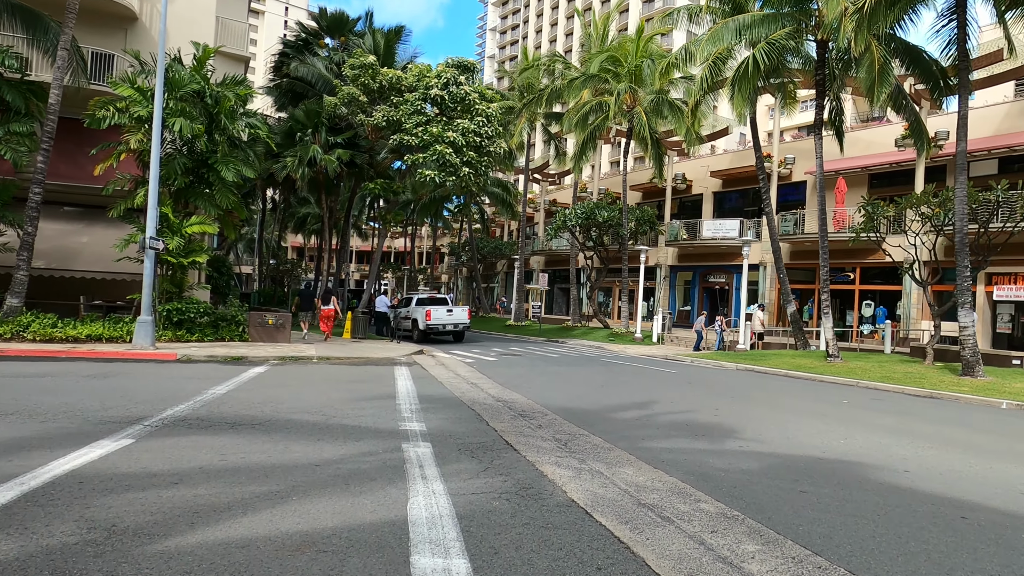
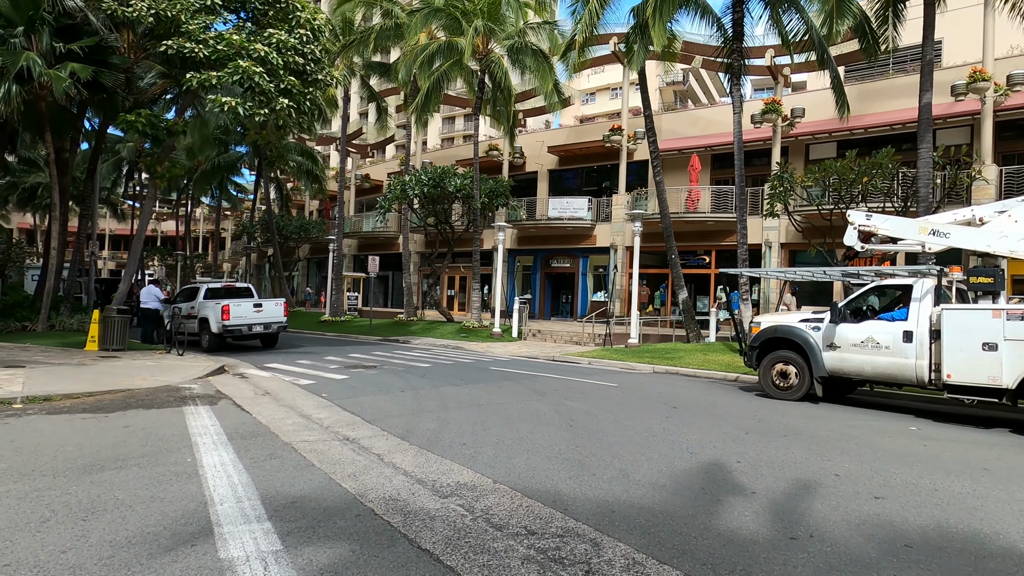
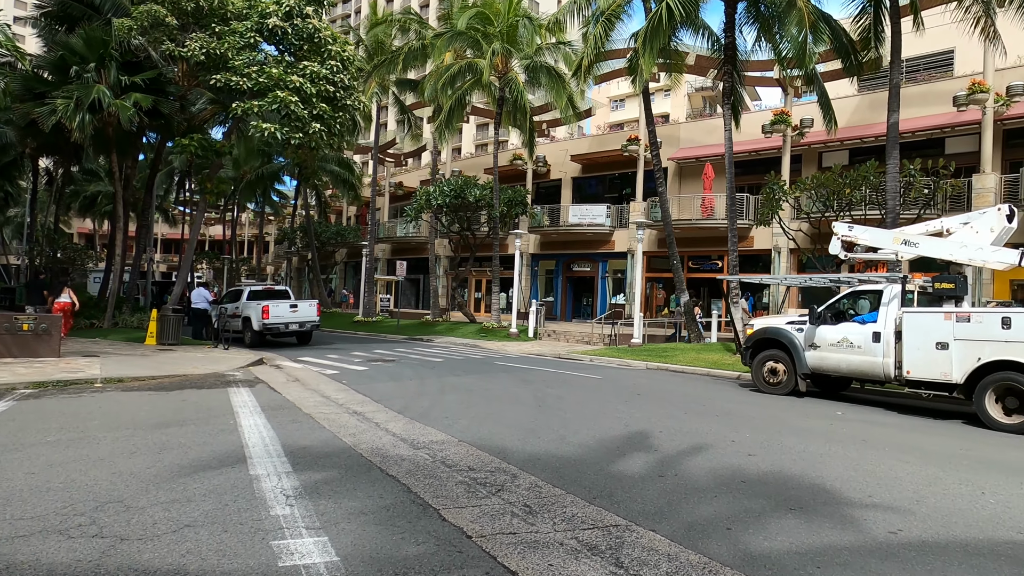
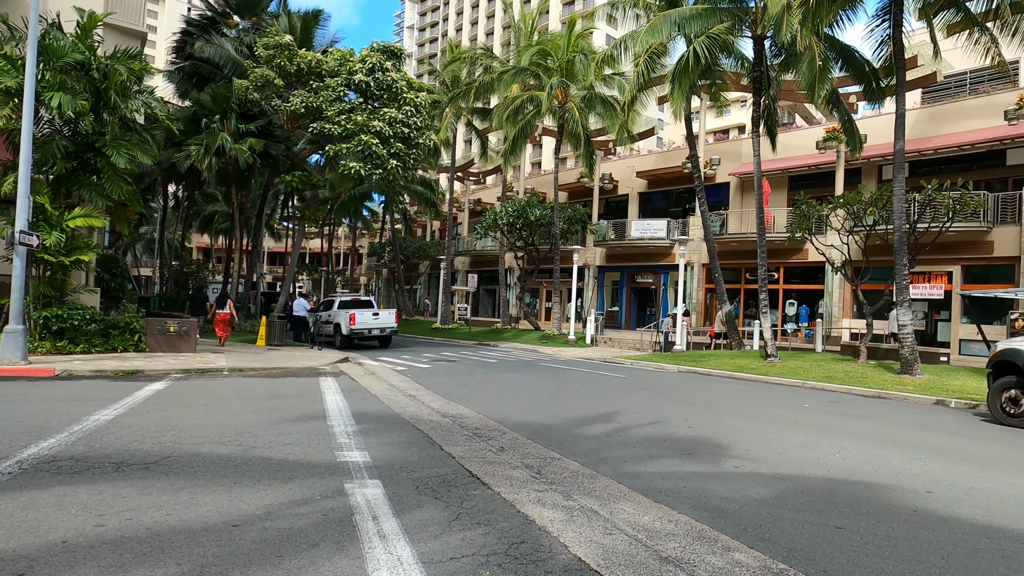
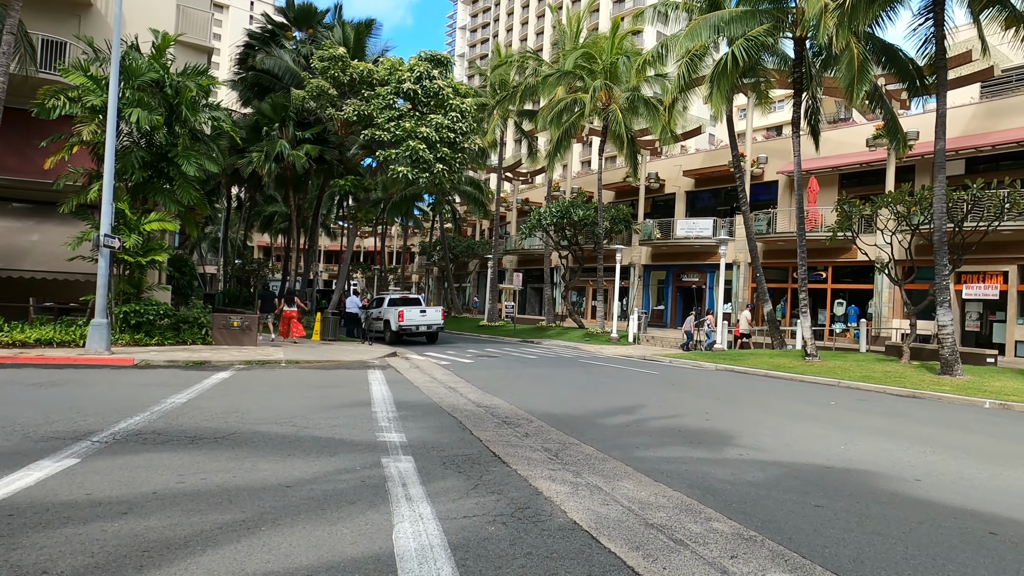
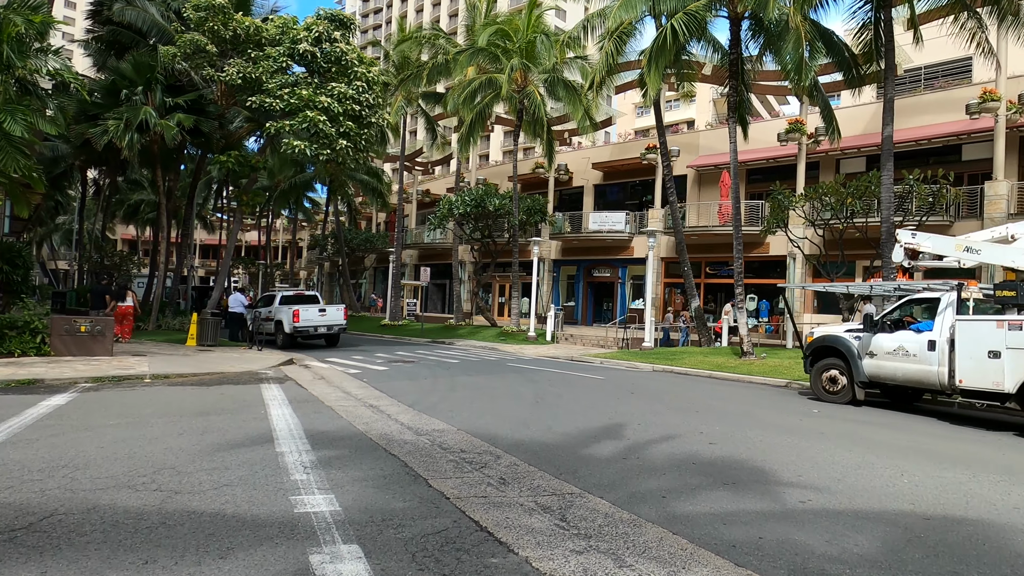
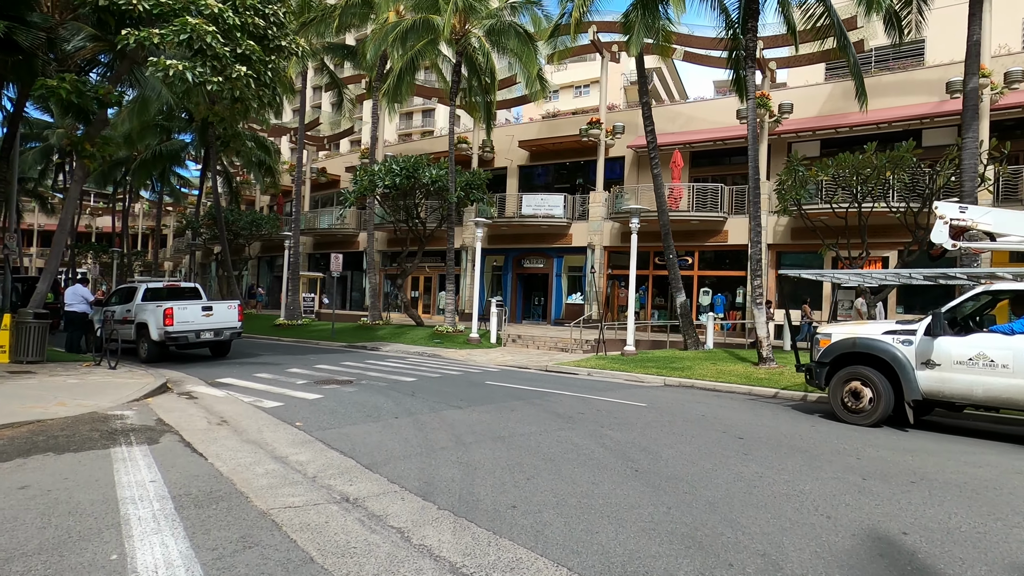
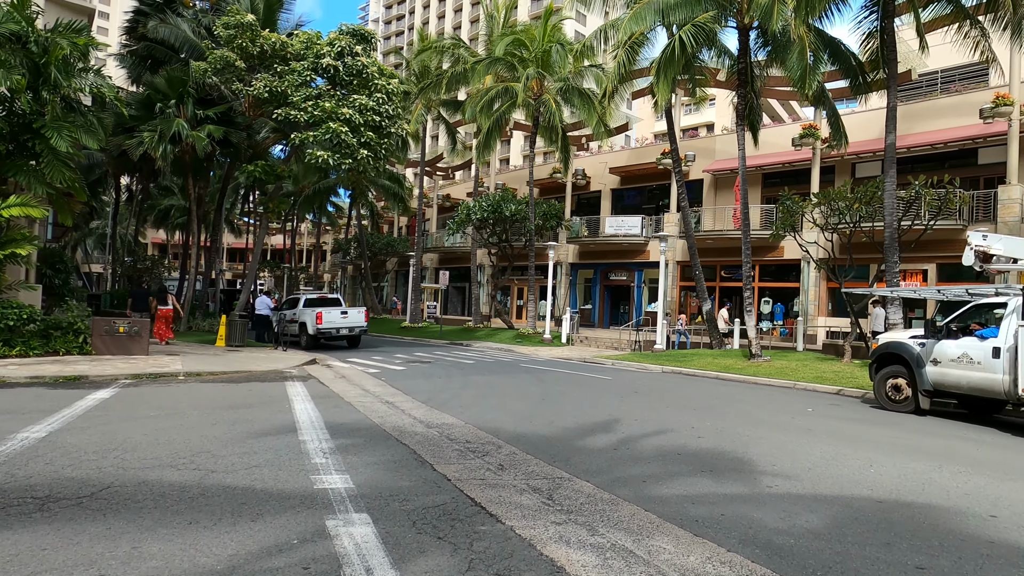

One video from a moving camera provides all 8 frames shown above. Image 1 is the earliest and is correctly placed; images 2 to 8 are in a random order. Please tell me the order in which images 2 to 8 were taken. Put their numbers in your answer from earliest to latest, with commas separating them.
5, 4, 8, 6, 3, 2, 7
